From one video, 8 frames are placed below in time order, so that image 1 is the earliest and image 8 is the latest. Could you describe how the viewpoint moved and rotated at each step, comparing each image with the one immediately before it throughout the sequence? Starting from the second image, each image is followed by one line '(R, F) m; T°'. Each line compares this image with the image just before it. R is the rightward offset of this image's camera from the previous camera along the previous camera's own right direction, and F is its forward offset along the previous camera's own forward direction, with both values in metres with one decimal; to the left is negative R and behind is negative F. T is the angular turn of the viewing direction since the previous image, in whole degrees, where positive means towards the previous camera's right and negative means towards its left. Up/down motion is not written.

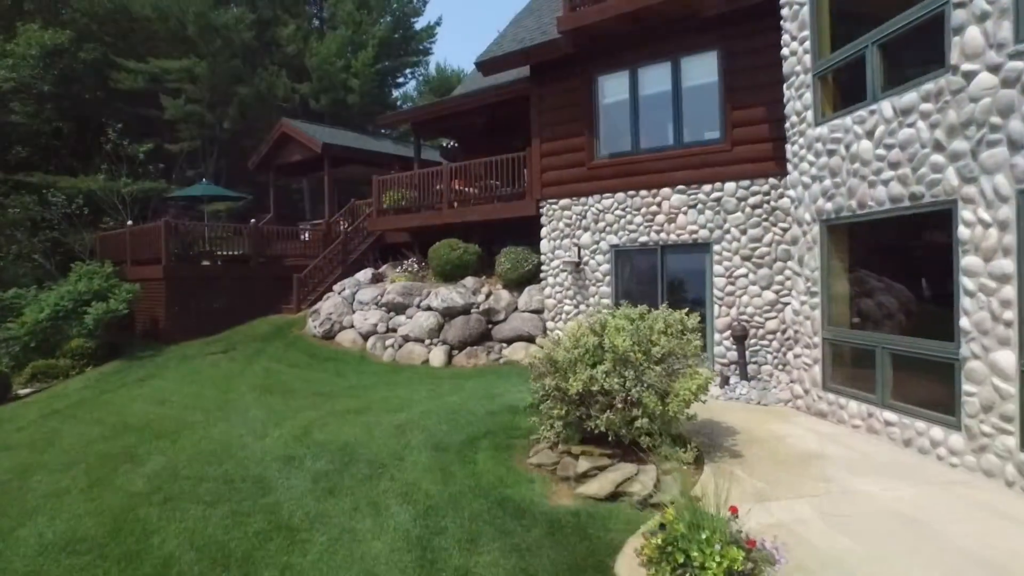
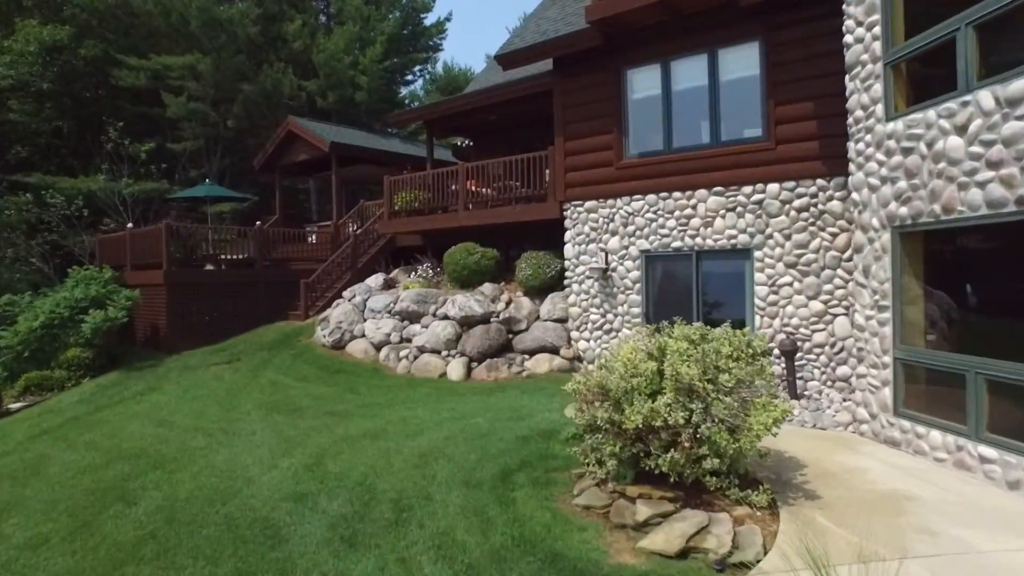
(-0.4, +0.8) m; 0°
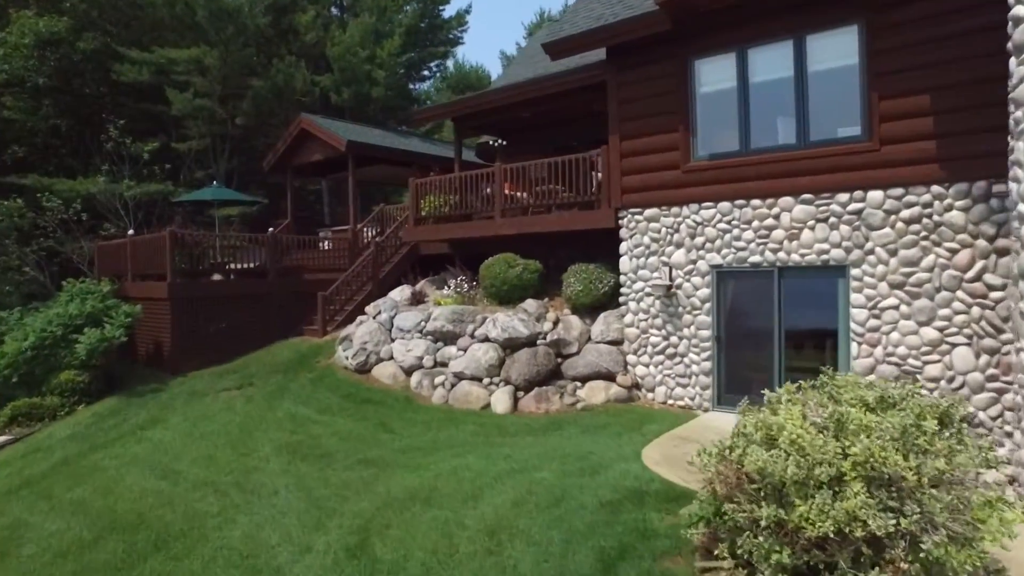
(-0.9, +1.4) m; 0°
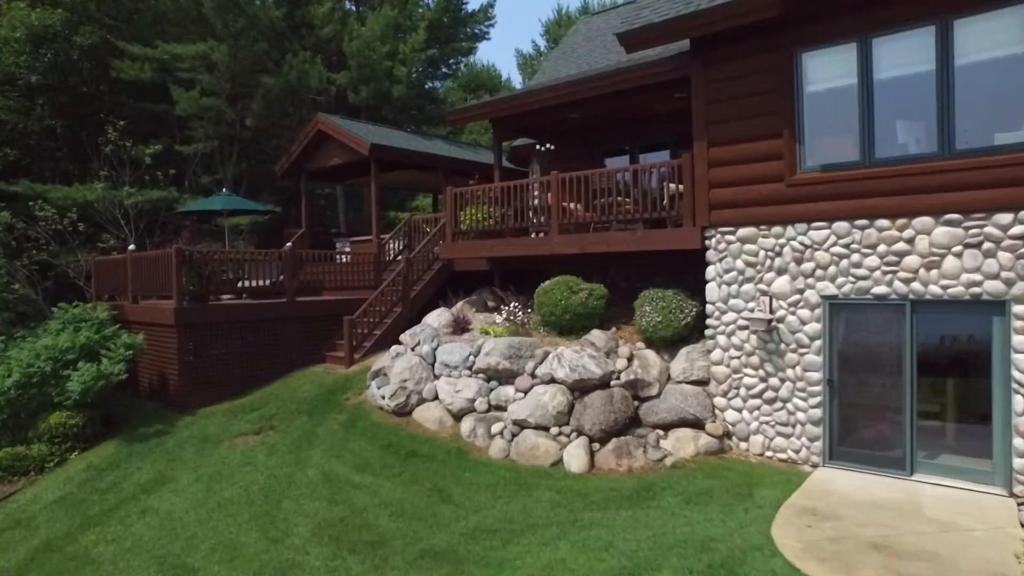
(-1.2, +1.6) m; 0°
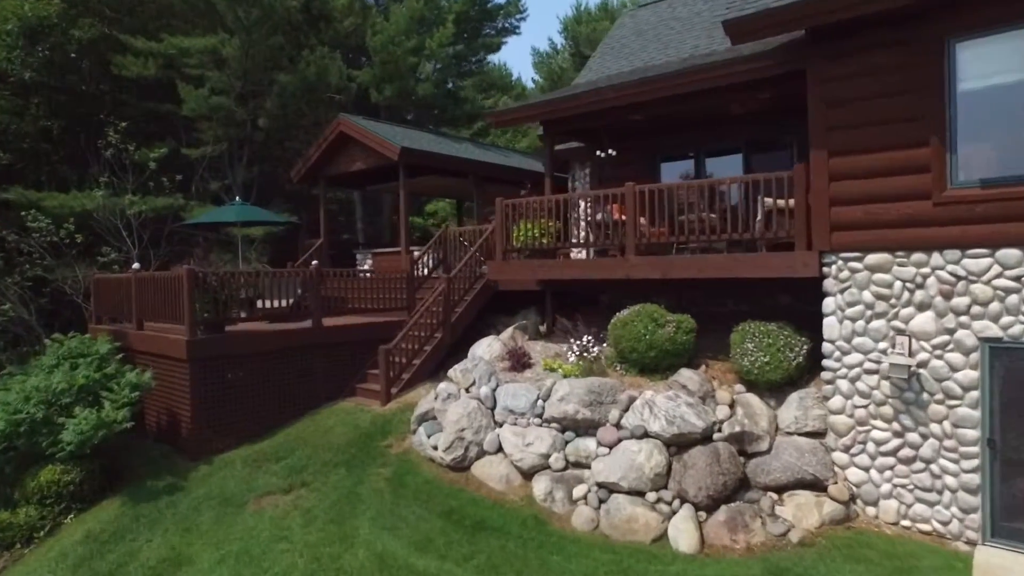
(-1.2, +1.5) m; 0°
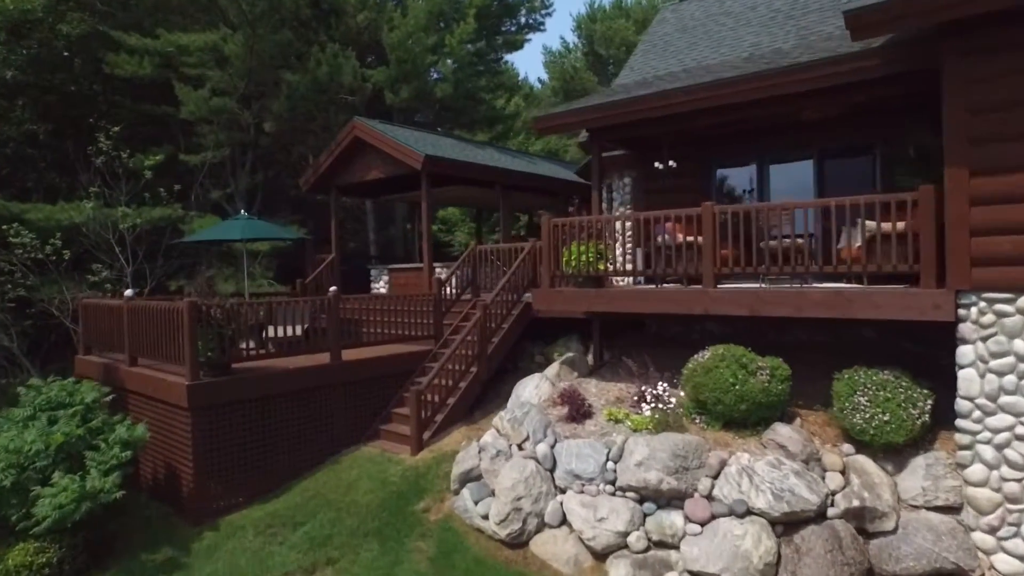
(-0.9, +1.4) m; 0°
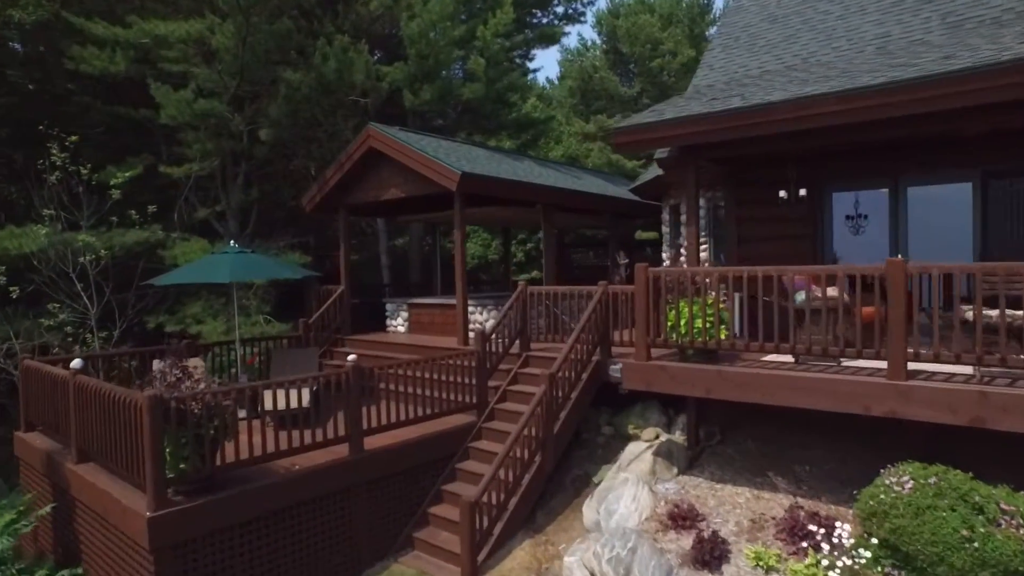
(-1.1, +2.5) m; 0°
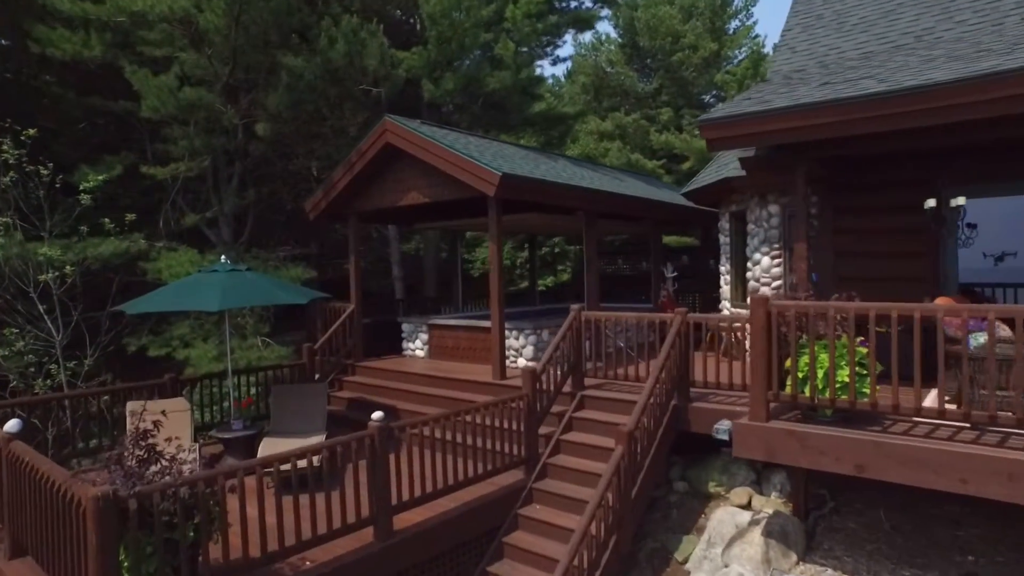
(-0.8, +1.7) m; 0°
